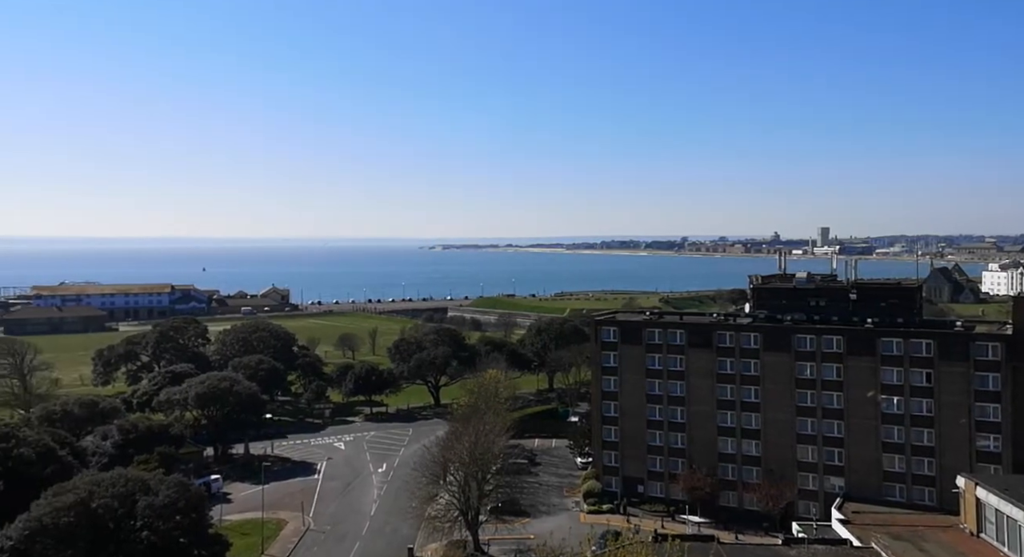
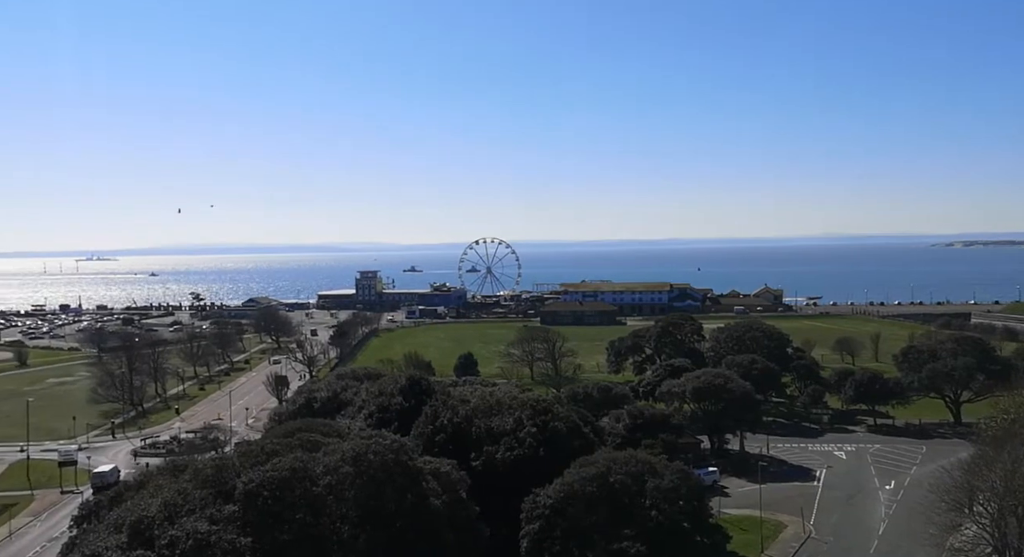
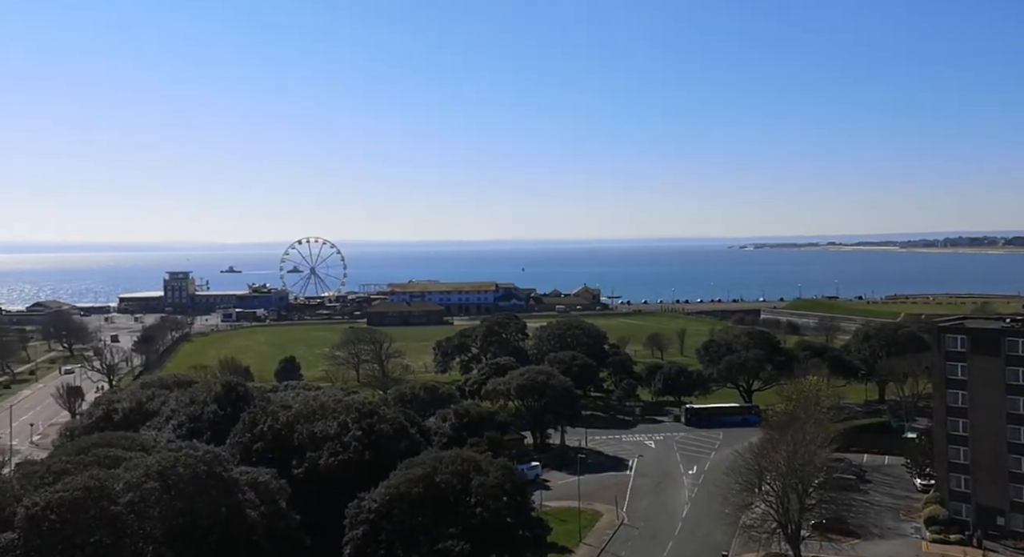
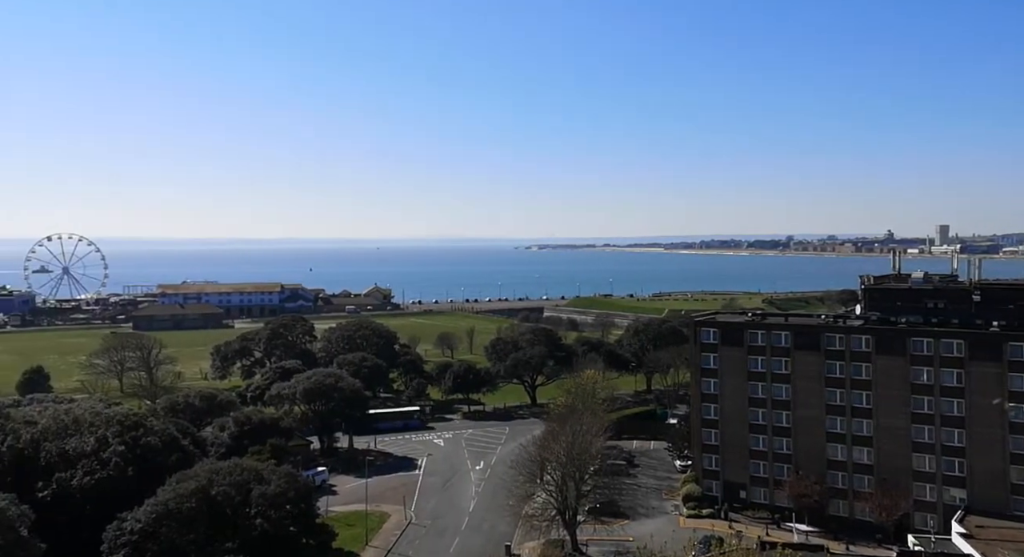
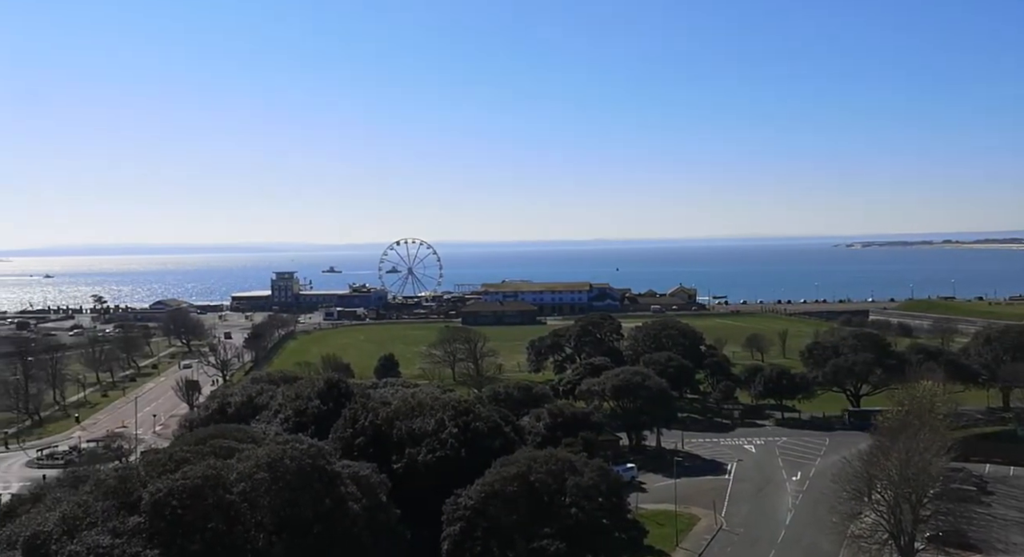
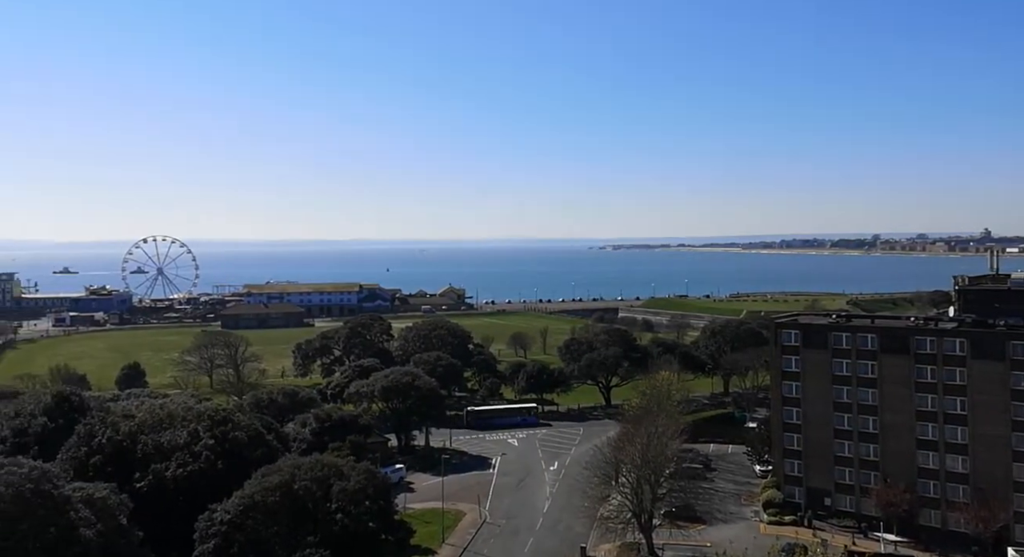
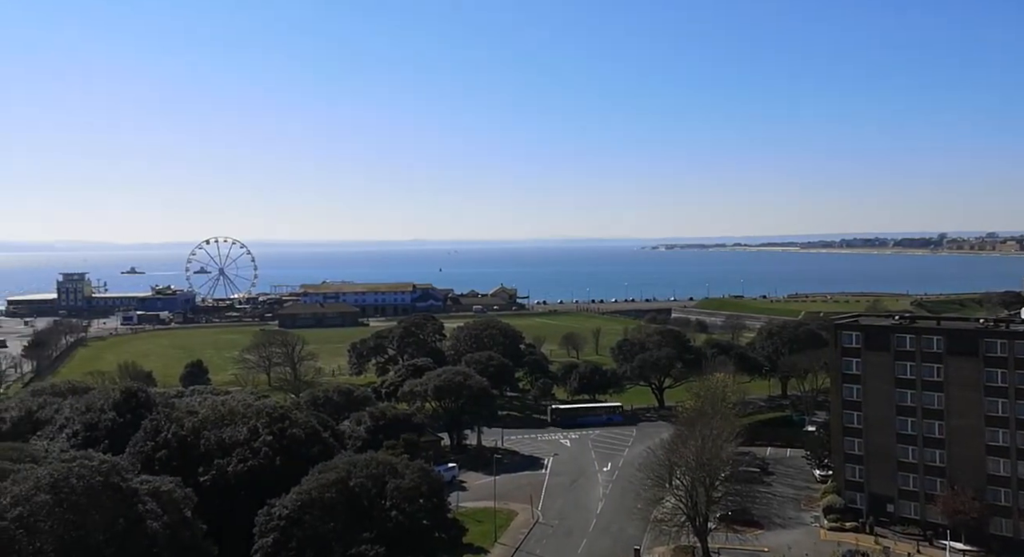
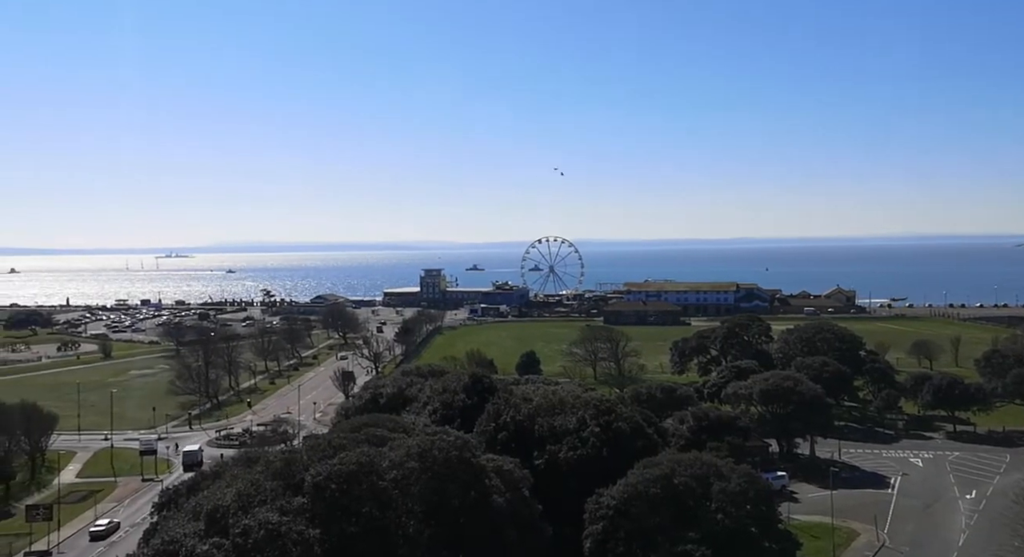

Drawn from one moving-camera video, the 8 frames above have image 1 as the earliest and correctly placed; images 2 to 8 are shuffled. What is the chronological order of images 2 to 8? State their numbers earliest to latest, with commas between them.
4, 6, 7, 3, 5, 2, 8
